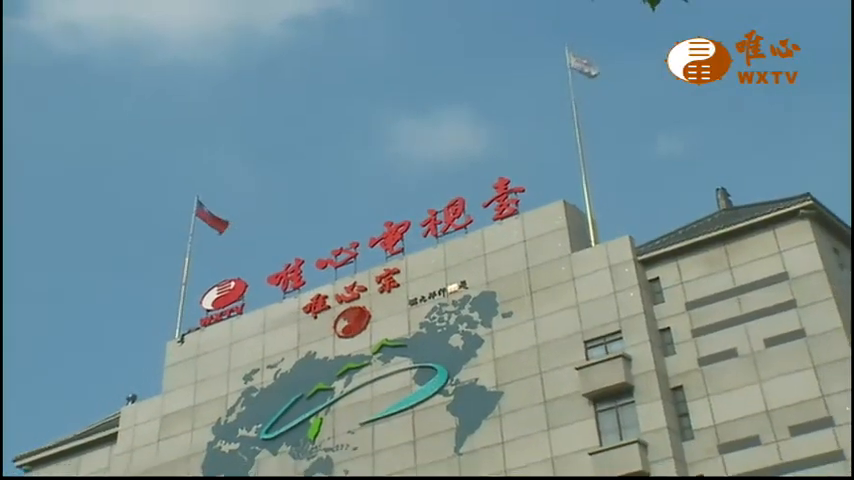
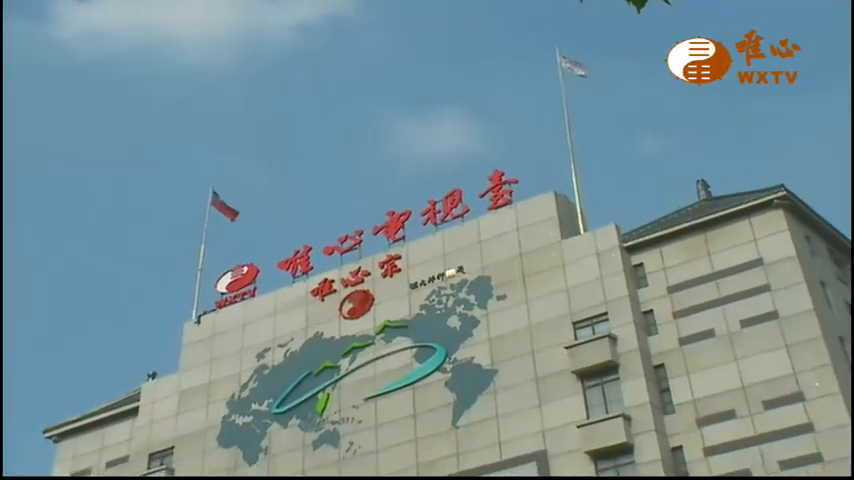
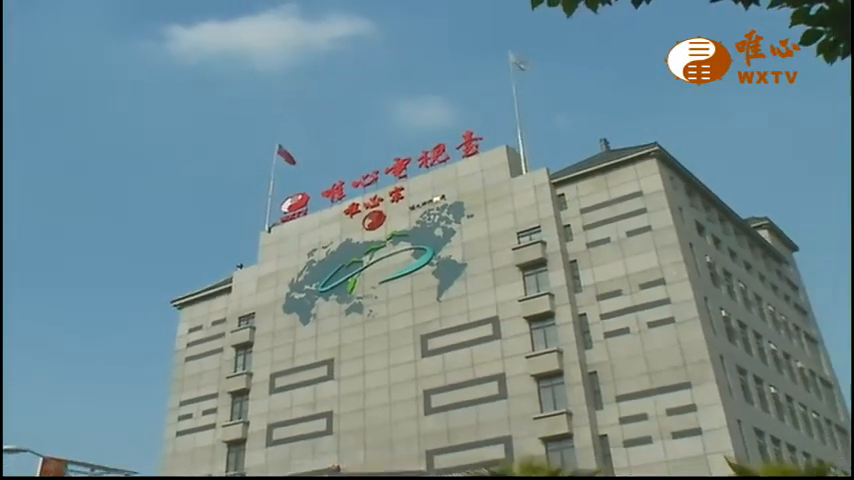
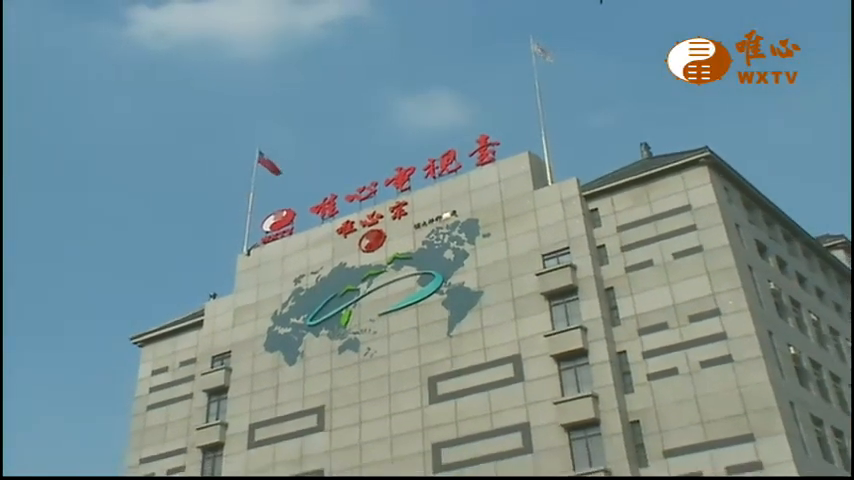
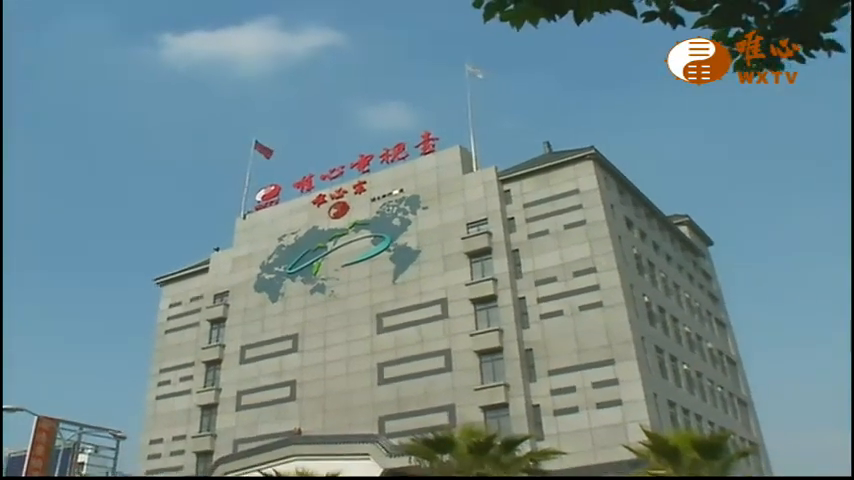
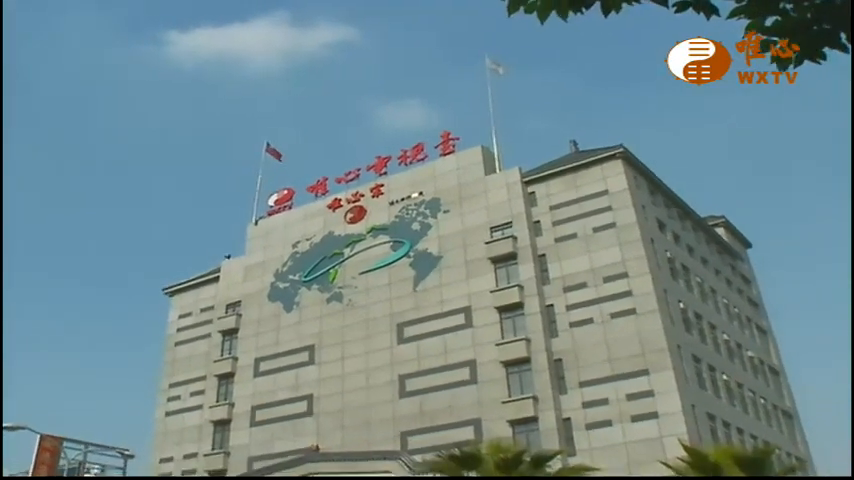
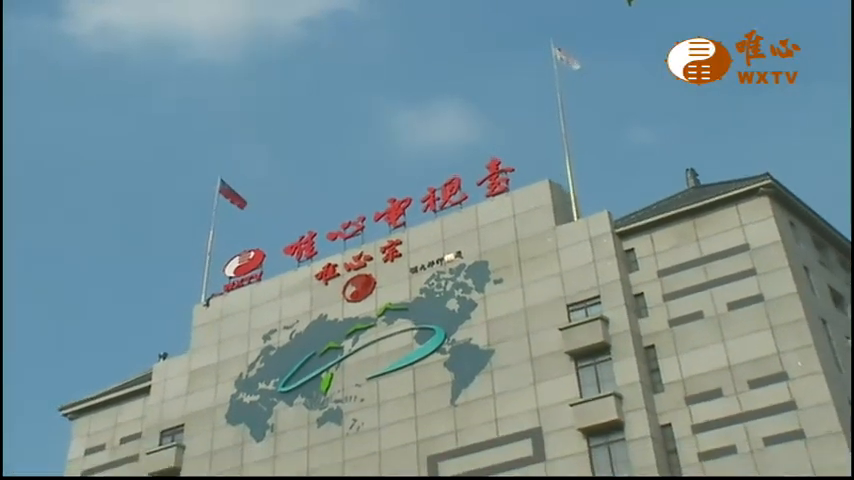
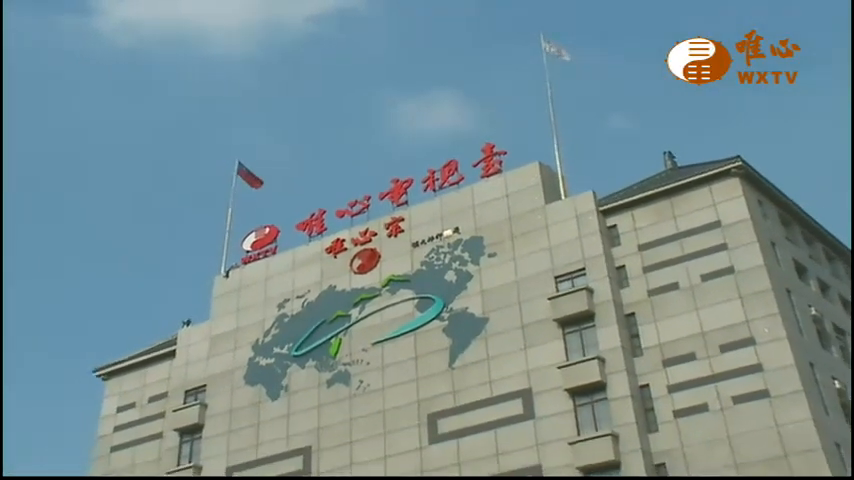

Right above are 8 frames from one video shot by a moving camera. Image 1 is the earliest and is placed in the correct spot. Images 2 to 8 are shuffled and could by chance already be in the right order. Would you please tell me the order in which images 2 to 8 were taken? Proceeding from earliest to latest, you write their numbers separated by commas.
2, 7, 8, 4, 3, 6, 5
